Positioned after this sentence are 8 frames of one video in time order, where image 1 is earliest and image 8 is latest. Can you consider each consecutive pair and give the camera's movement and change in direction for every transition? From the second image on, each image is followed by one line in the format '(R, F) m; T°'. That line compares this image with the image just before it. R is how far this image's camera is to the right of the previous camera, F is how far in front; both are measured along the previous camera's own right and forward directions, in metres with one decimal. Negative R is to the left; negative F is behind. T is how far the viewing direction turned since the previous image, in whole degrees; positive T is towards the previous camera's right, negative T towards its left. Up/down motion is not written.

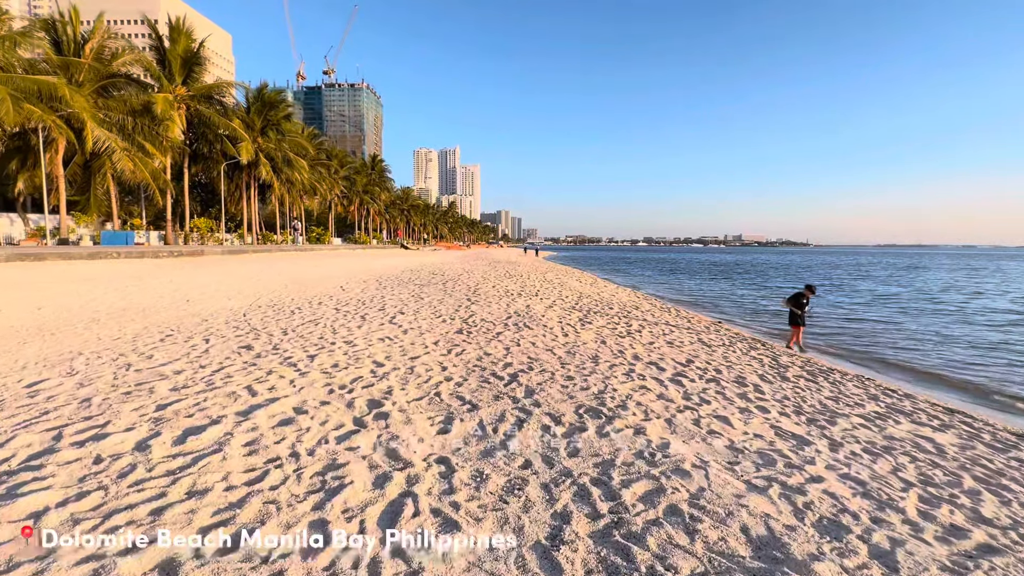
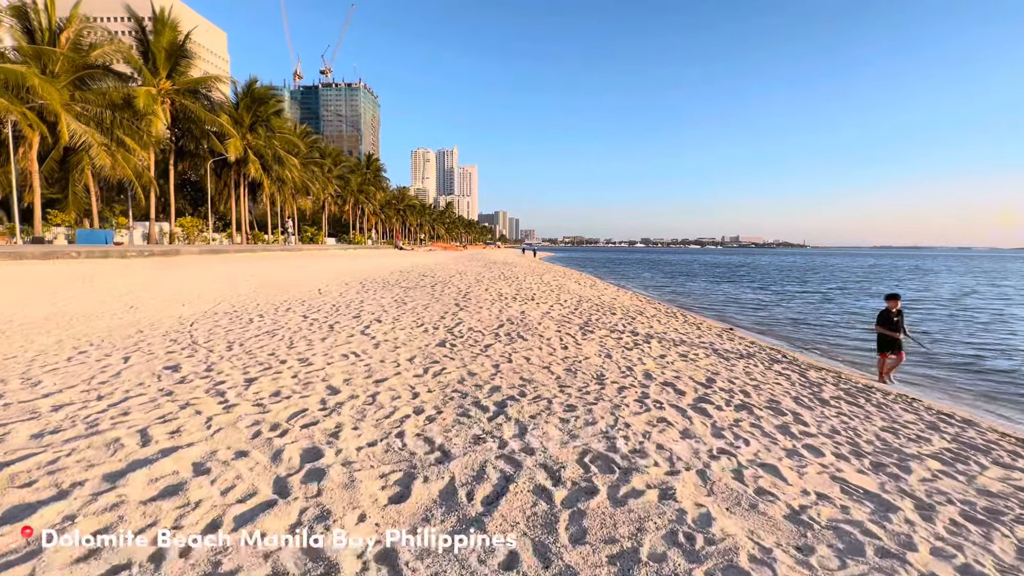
(+0.1, +1.1) m; 0°
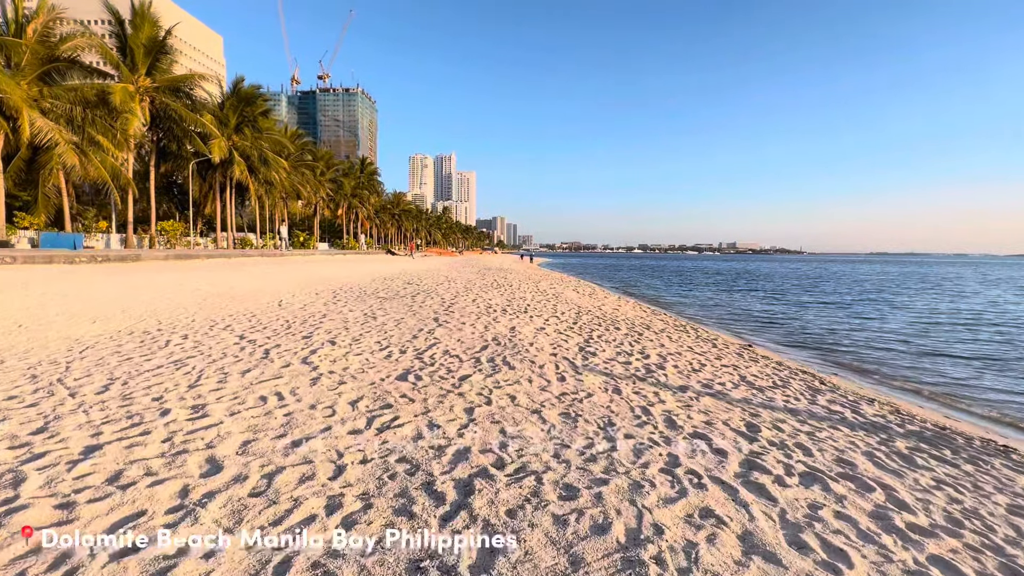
(+0.2, +1.5) m; 0°
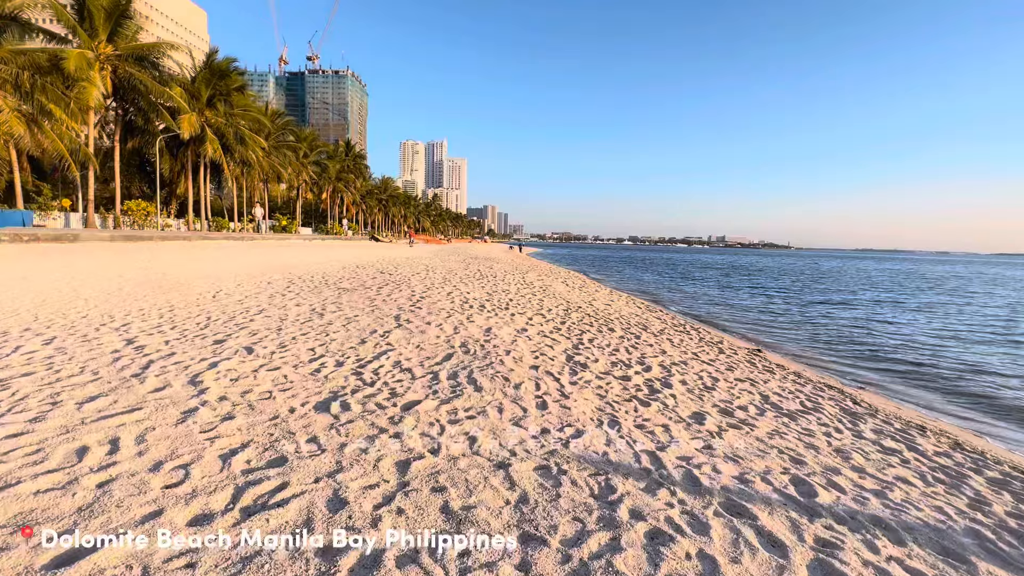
(+0.2, +1.4) m; +1°
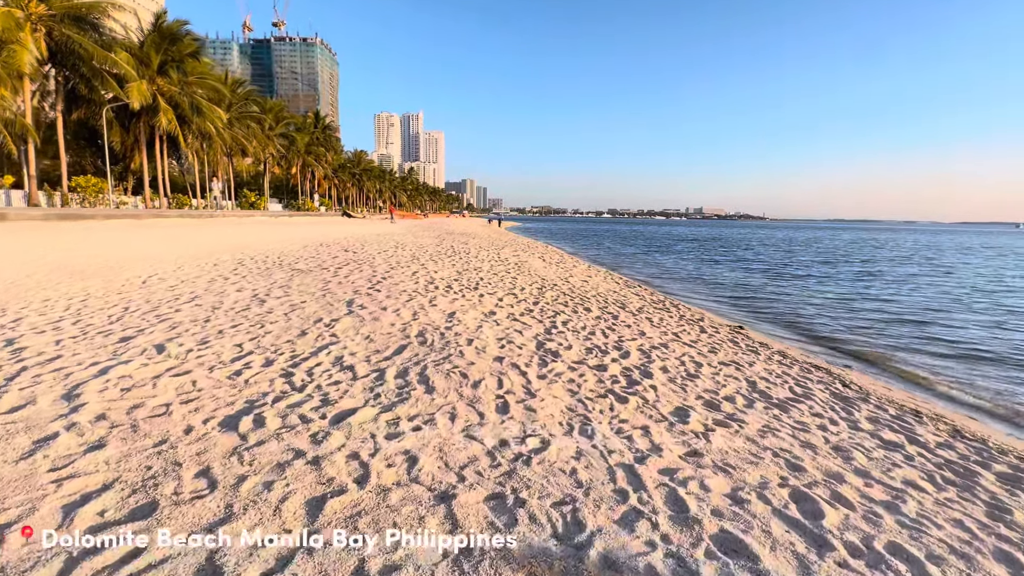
(+0.2, +0.7) m; +2°
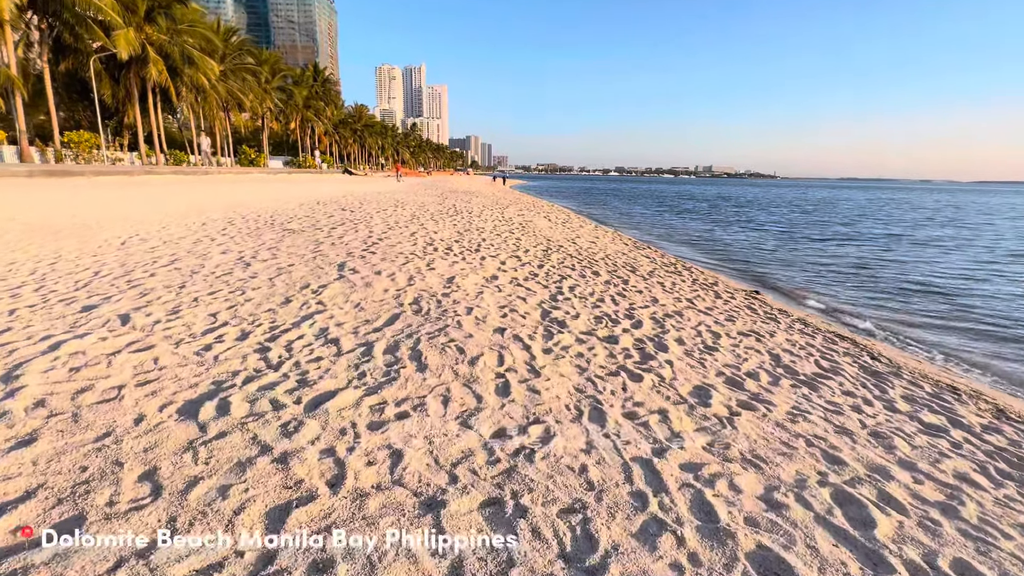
(0.0, +0.5) m; -1°
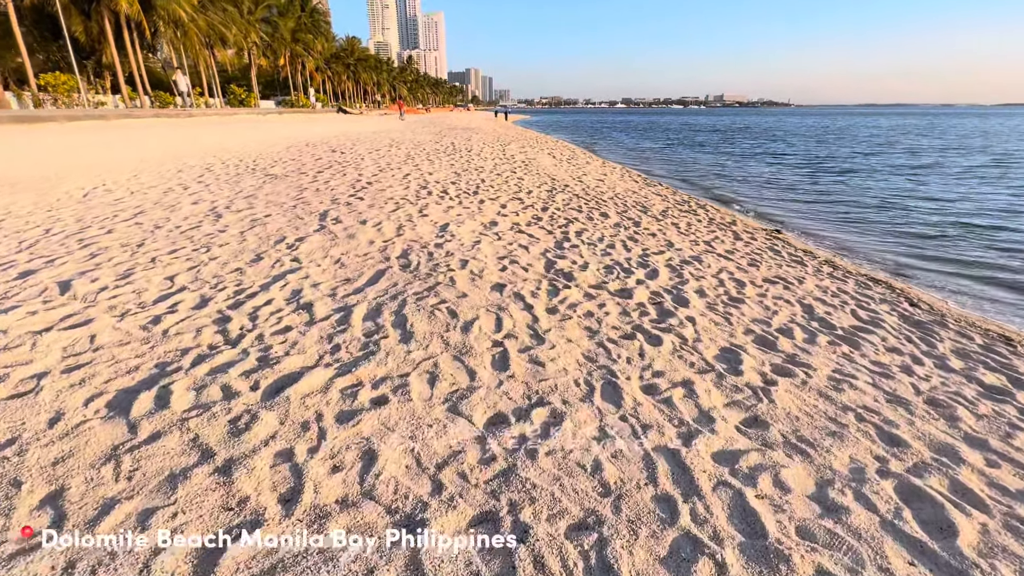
(+0.1, +0.6) m; -1°
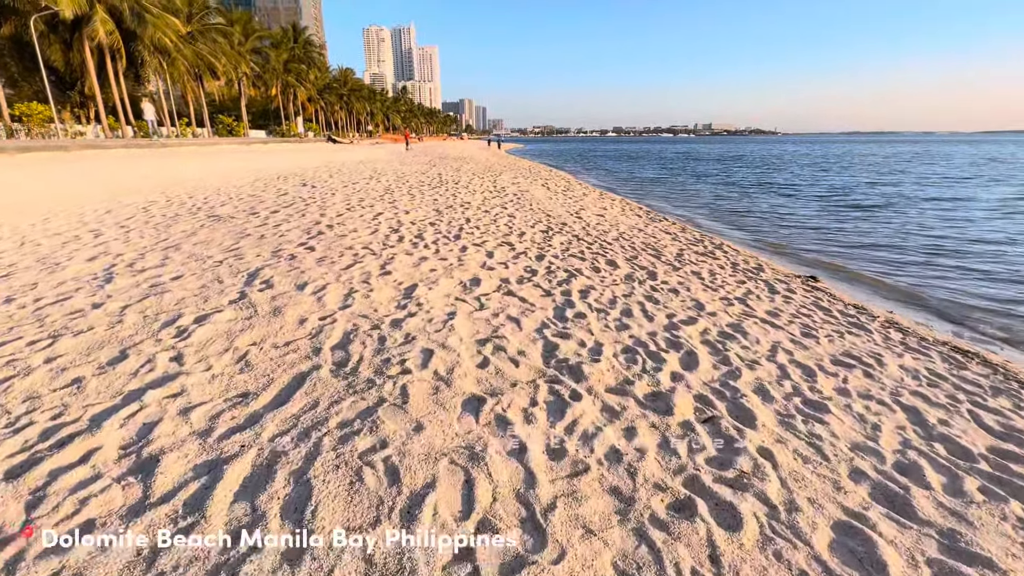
(+0.1, +1.3) m; +1°
